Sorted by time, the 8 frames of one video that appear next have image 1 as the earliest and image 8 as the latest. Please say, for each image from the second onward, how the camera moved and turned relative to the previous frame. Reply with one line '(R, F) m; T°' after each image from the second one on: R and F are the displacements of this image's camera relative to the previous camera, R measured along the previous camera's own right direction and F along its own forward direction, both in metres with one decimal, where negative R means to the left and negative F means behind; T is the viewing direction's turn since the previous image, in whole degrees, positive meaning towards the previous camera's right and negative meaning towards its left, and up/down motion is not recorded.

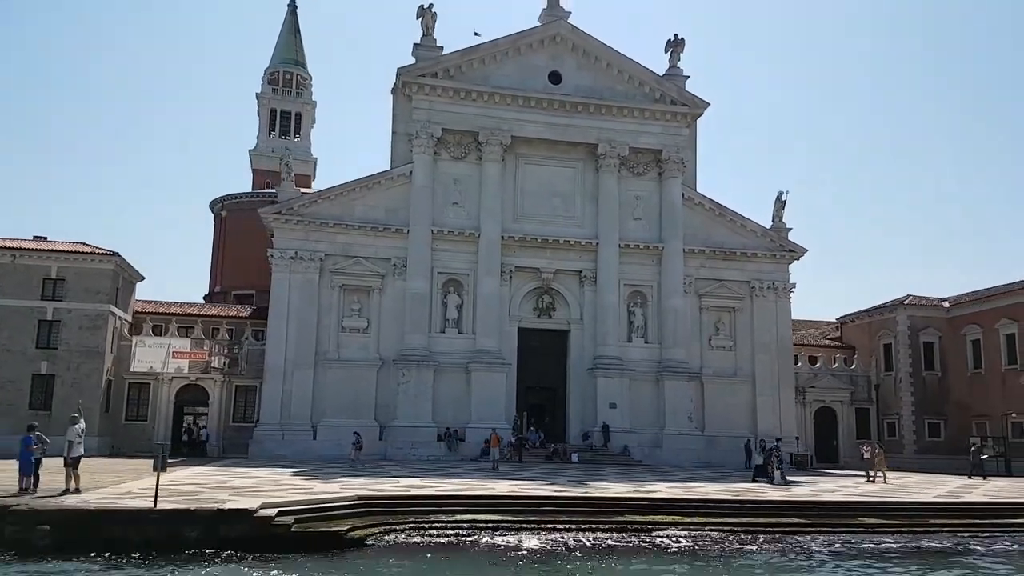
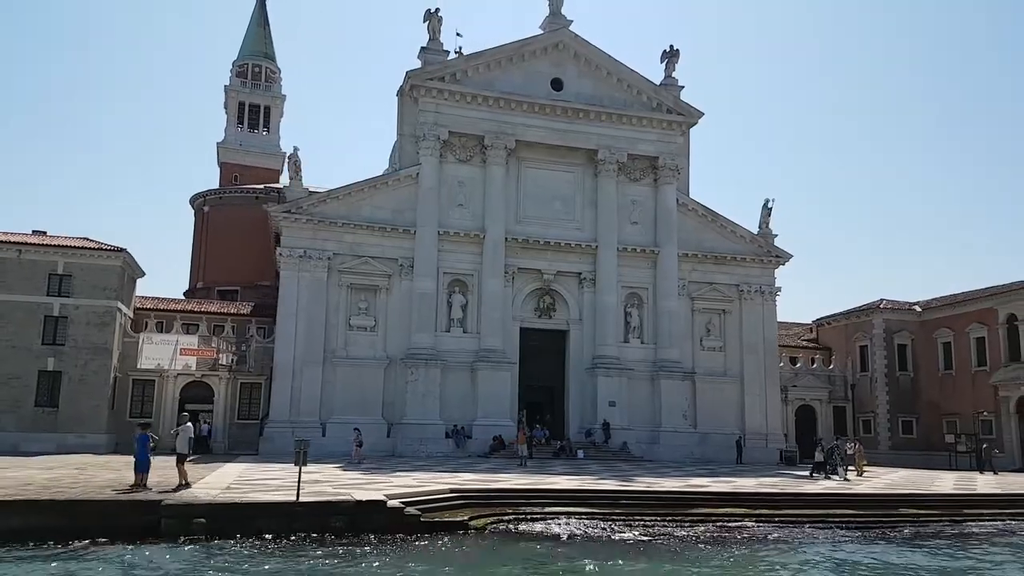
(-2.6, -0.8) m; +4°
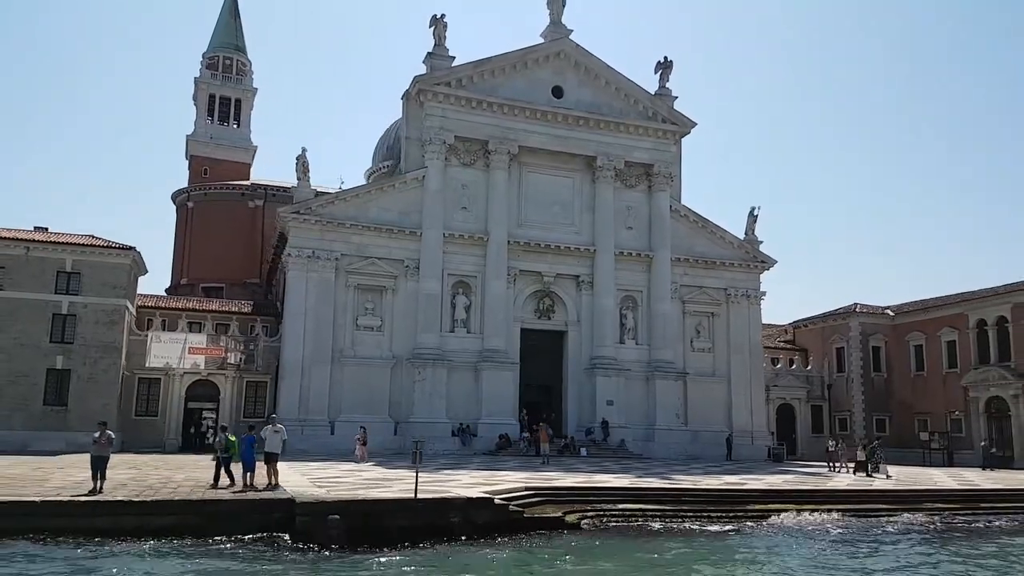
(-2.5, -0.8) m; +4°
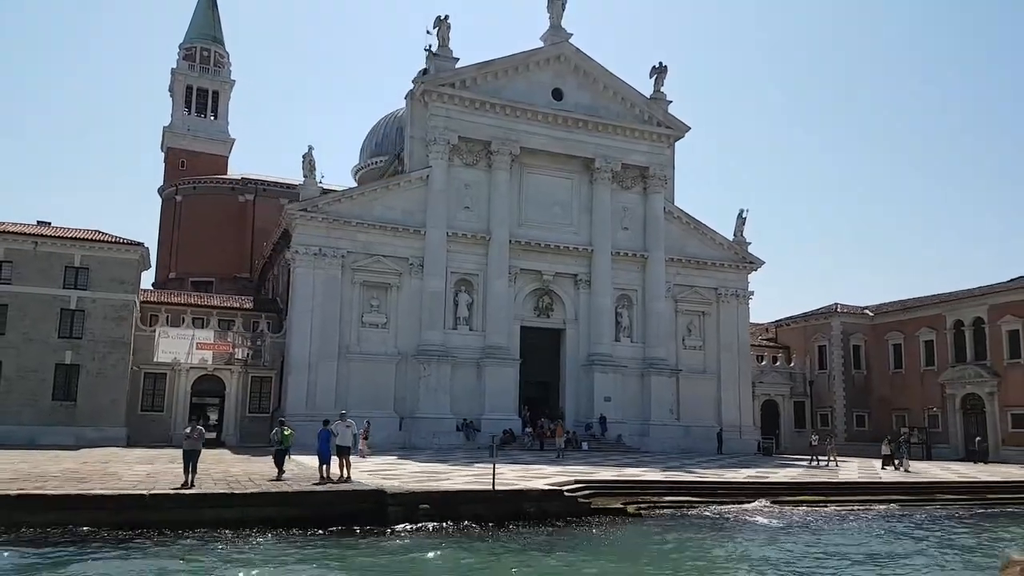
(-1.9, -0.7) m; +3°
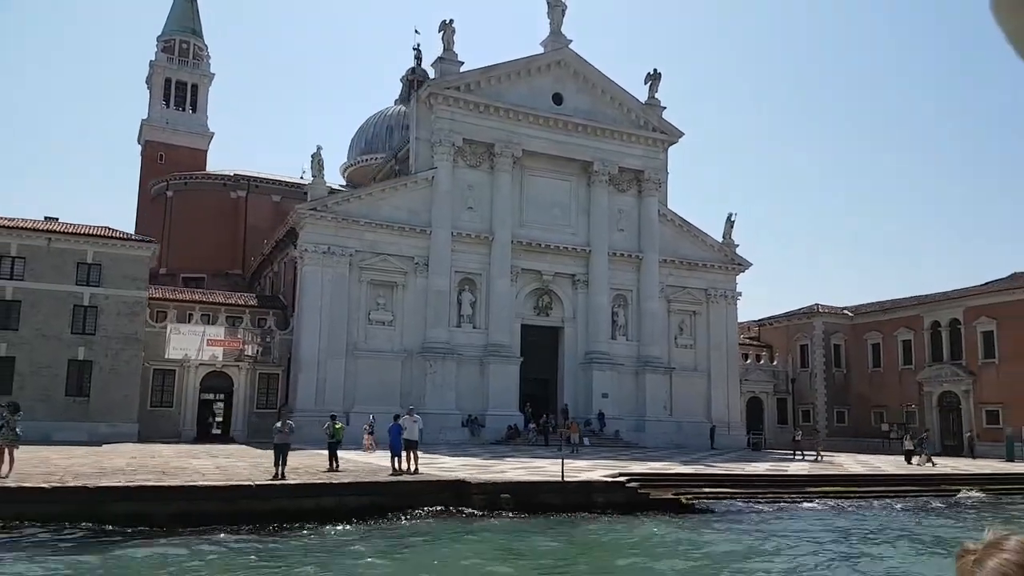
(-2.0, -0.9) m; +3°
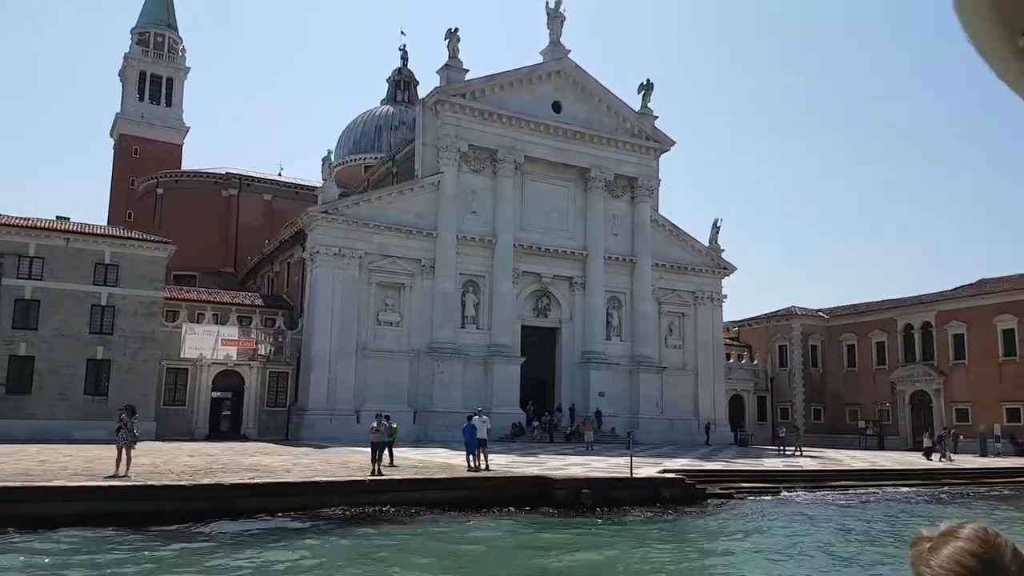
(-2.4, -1.2) m; +3°
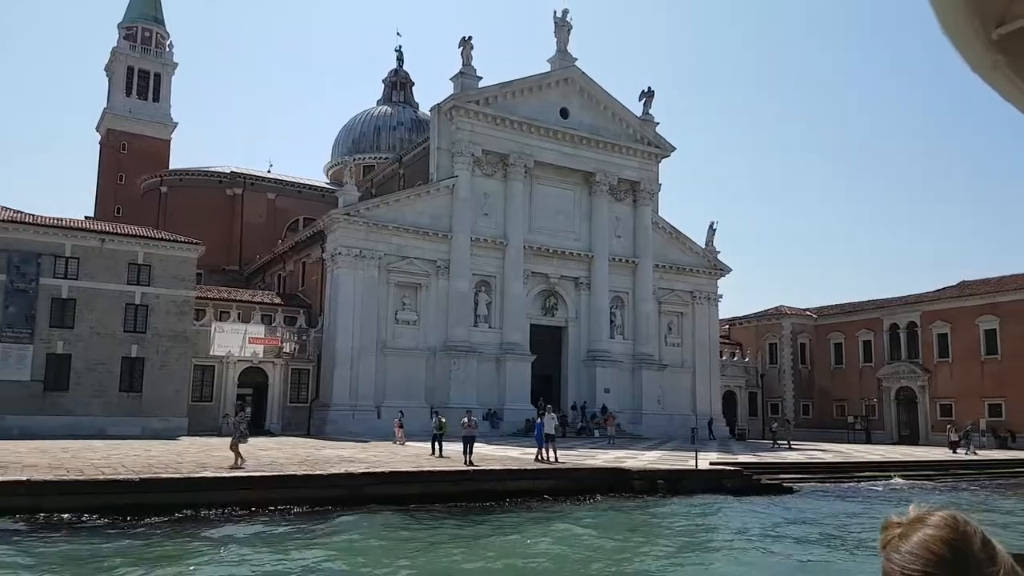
(-2.3, -1.4) m; +2°
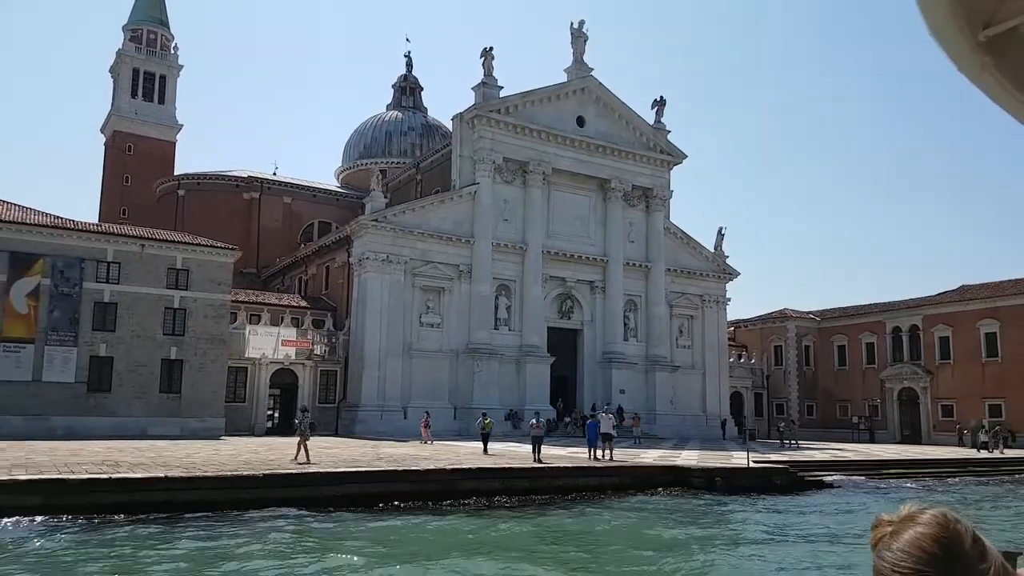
(-1.7, -1.1) m; +1°
